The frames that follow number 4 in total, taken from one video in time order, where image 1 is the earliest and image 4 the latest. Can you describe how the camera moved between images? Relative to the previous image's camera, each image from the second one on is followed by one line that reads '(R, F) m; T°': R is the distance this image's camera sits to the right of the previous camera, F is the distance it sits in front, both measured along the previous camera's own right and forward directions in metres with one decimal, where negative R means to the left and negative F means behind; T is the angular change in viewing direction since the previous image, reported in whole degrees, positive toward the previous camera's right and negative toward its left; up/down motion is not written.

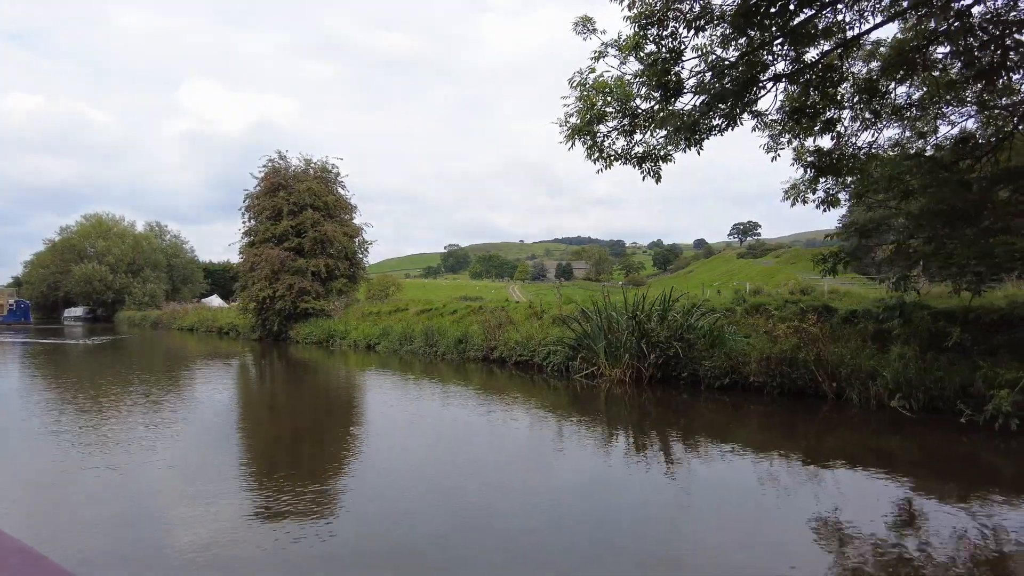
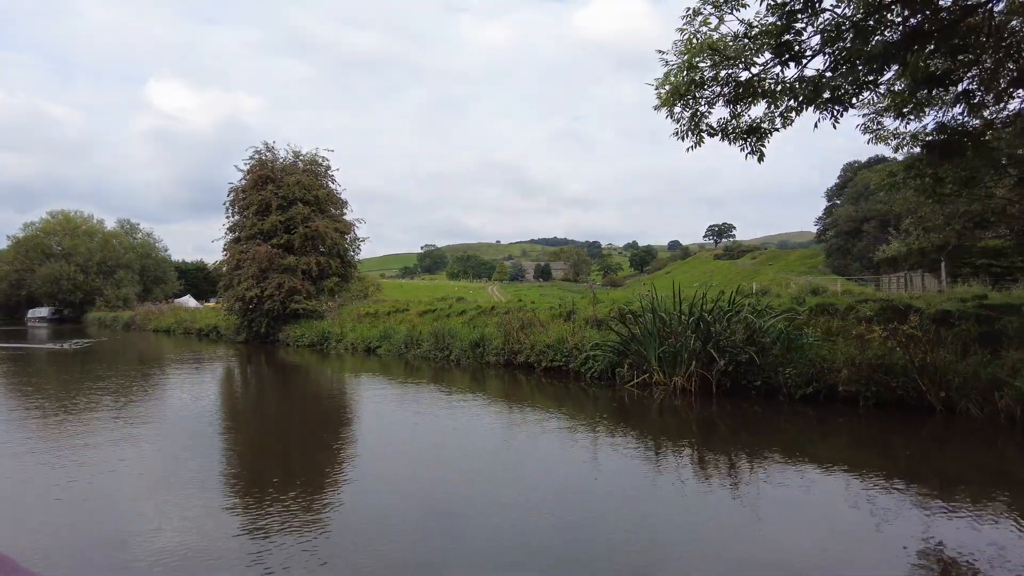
(-0.9, +1.0) m; +2°
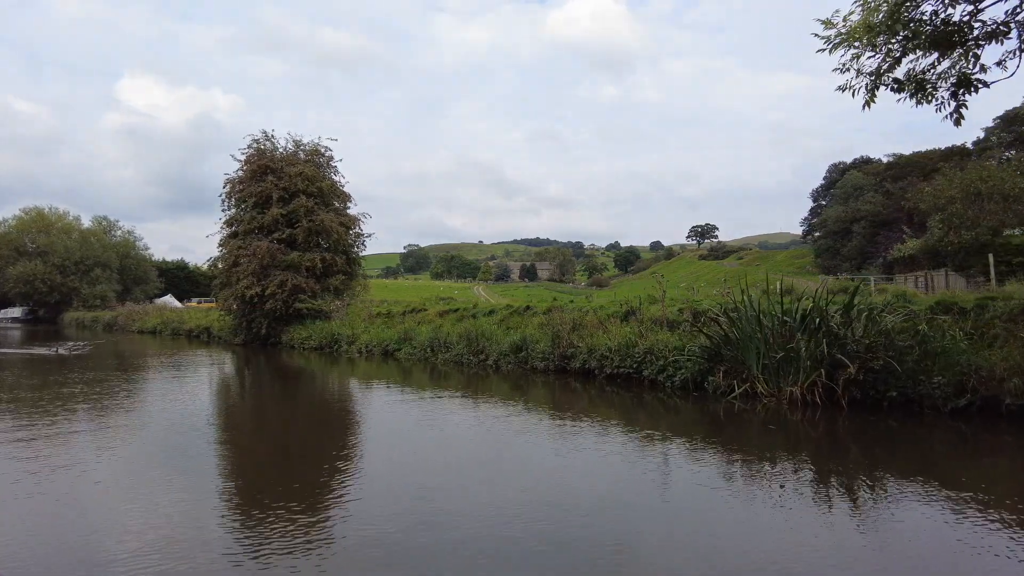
(-1.1, +1.2) m; +2°
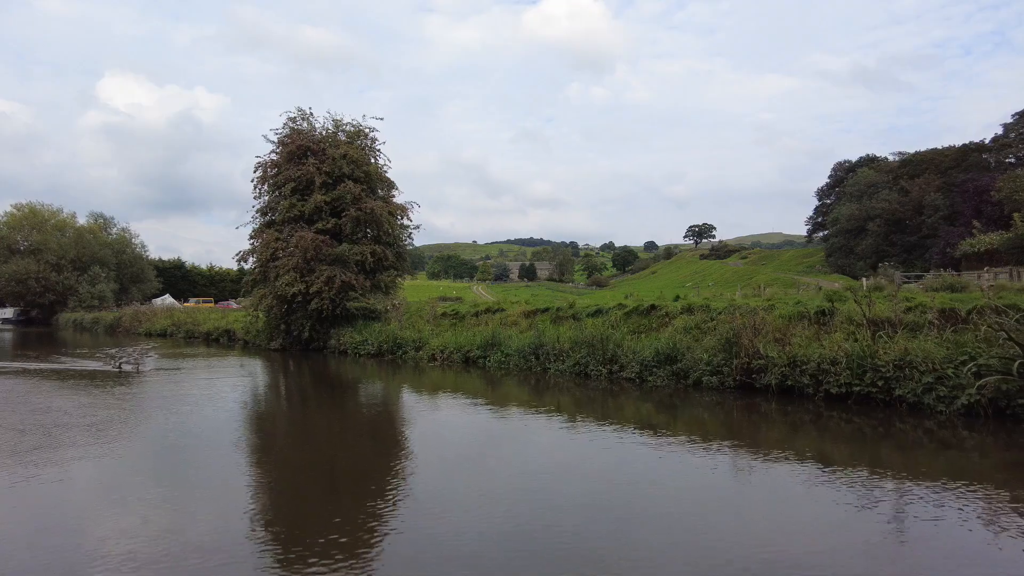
(-2.2, +2.1) m; +1°
